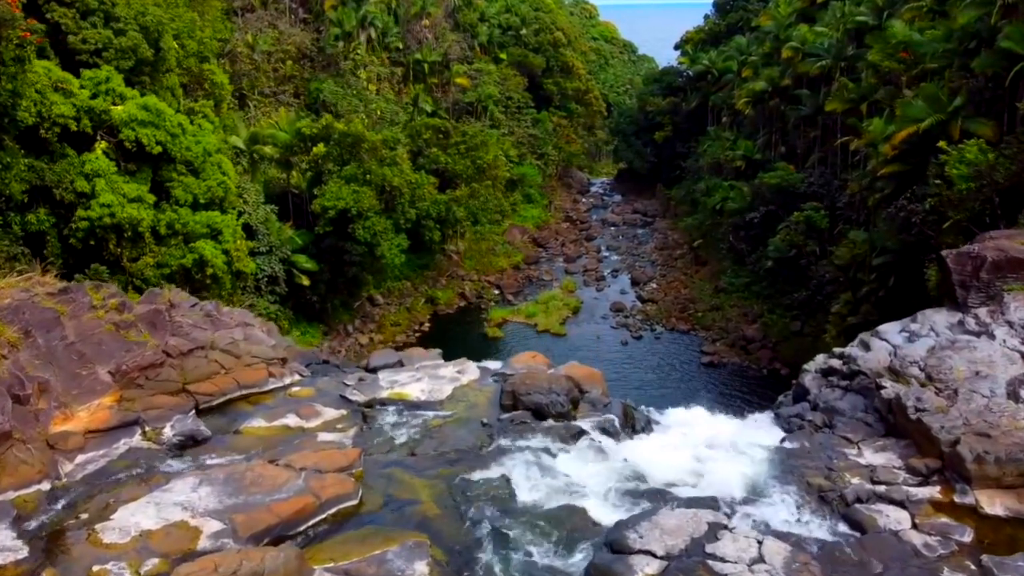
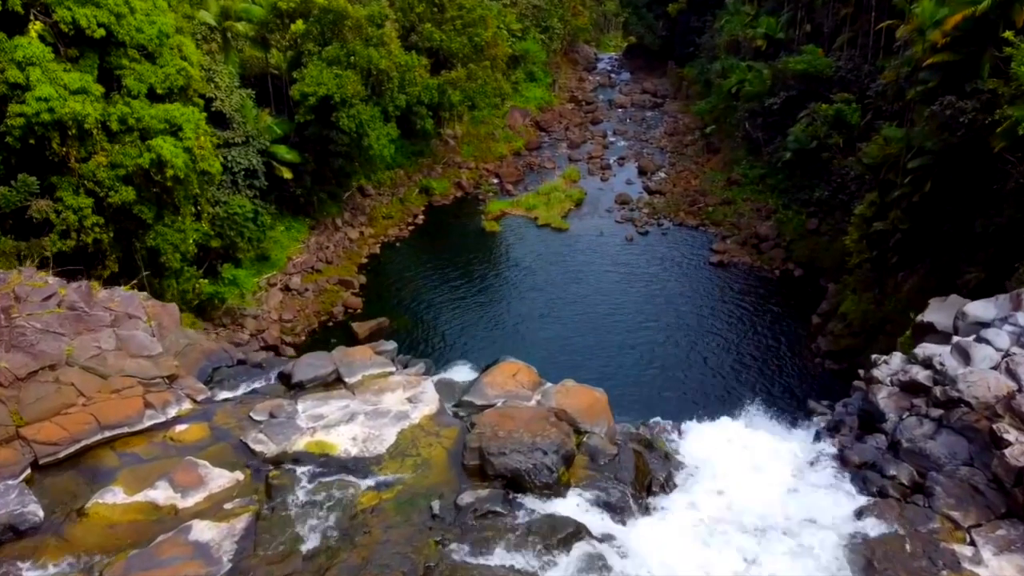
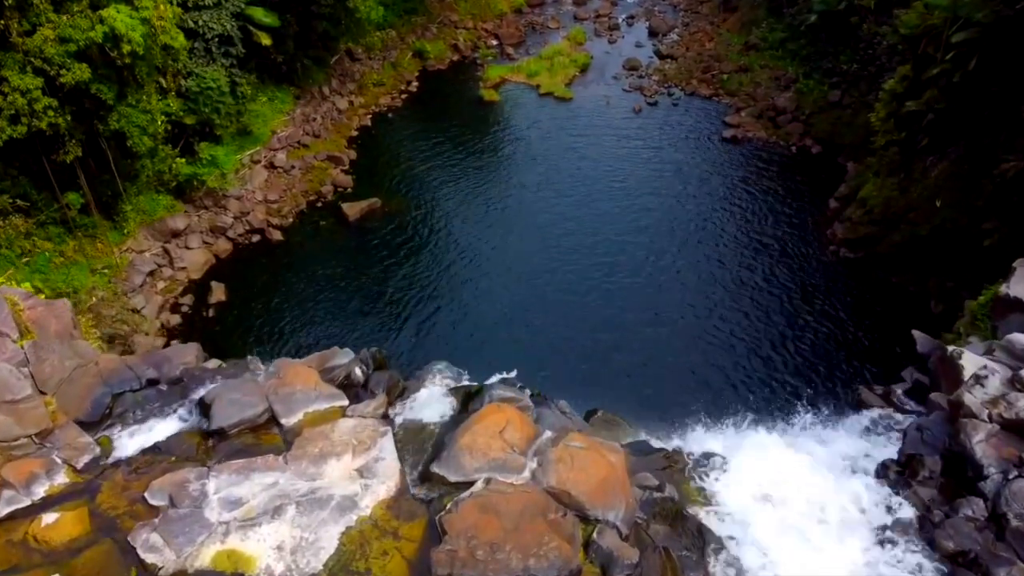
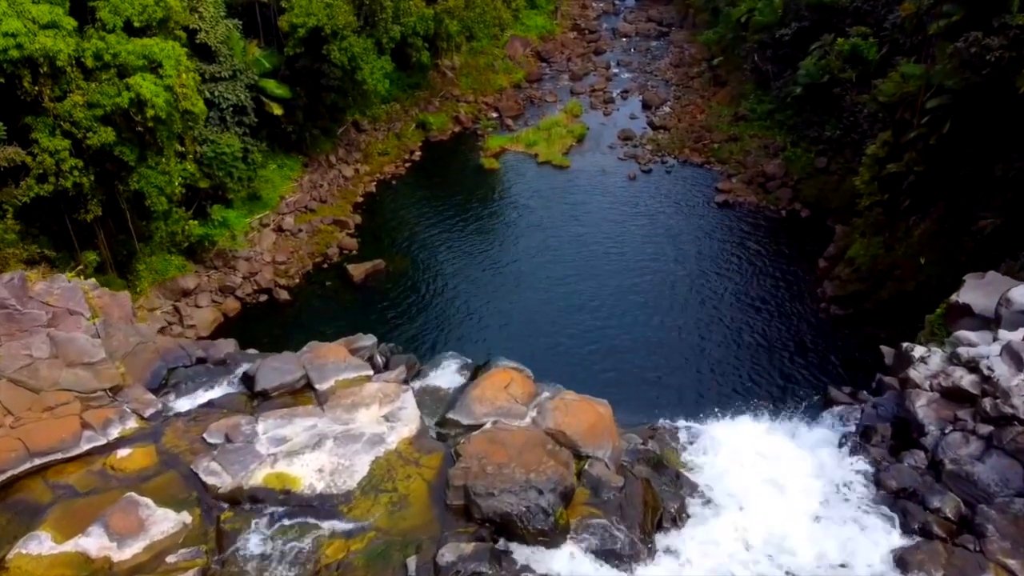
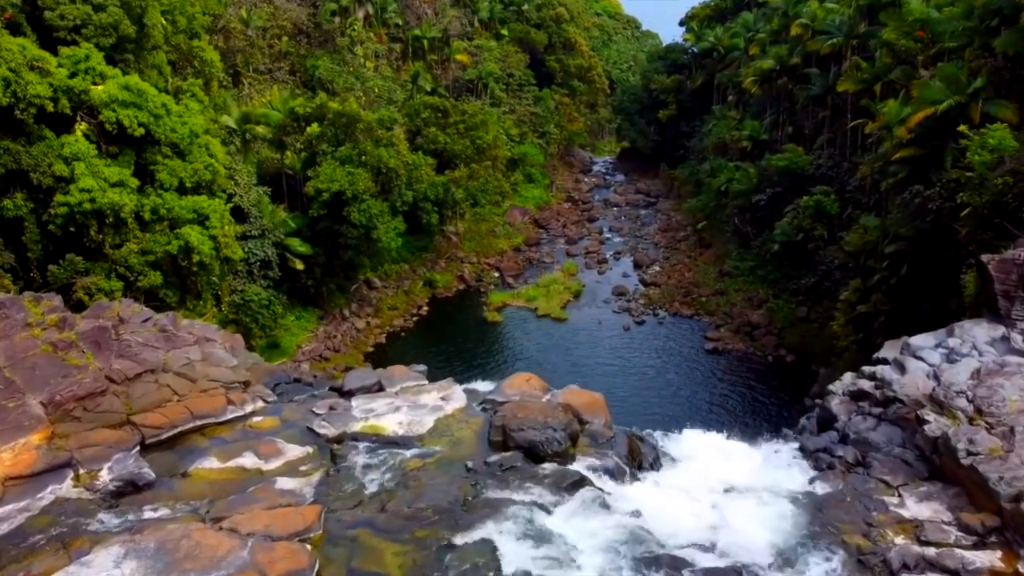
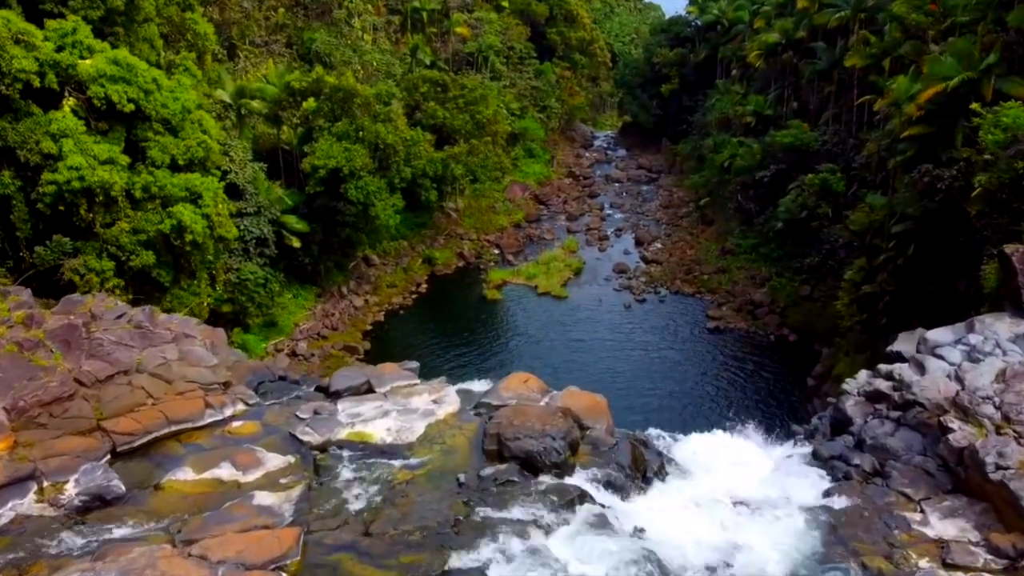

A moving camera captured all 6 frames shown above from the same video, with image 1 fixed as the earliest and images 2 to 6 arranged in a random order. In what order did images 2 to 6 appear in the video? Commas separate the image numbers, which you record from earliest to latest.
5, 6, 2, 4, 3
